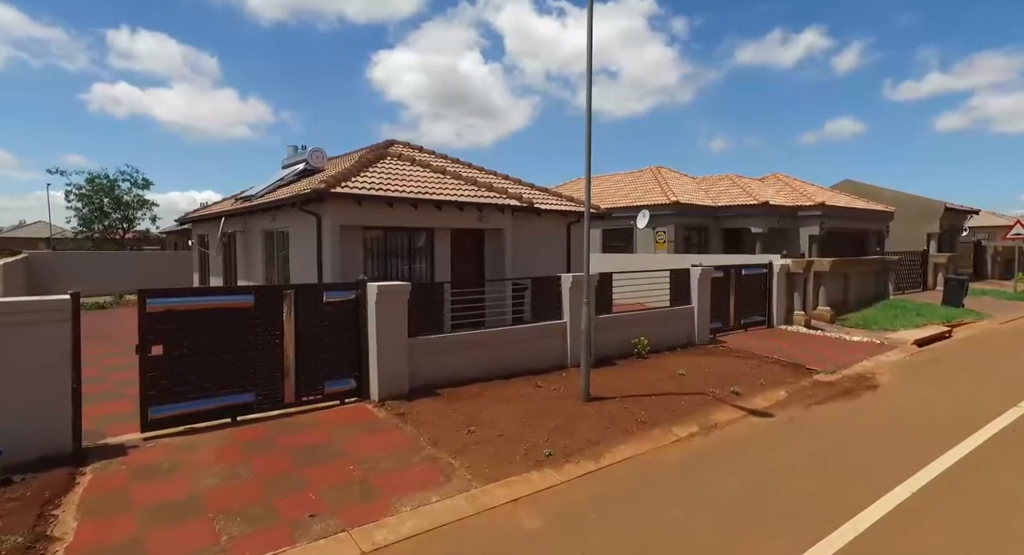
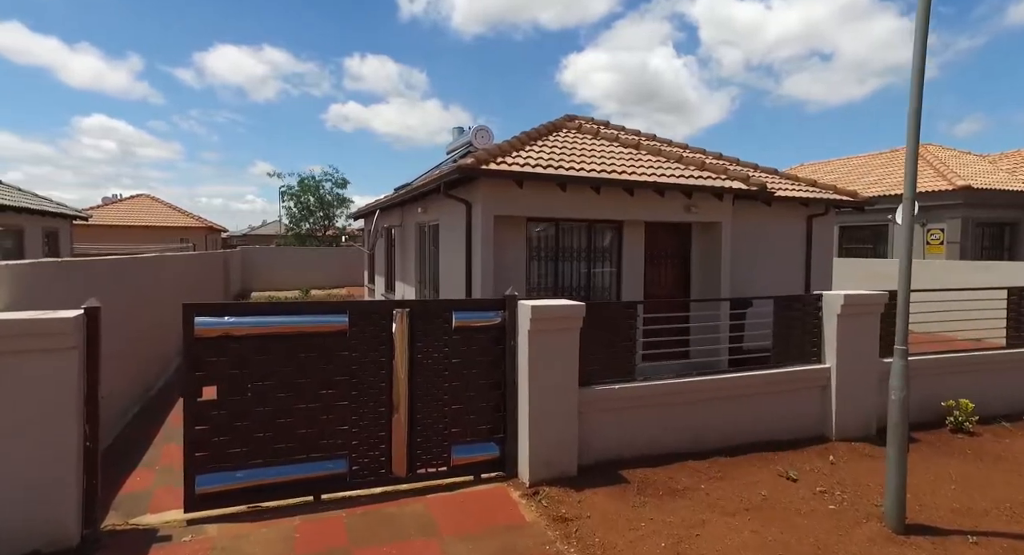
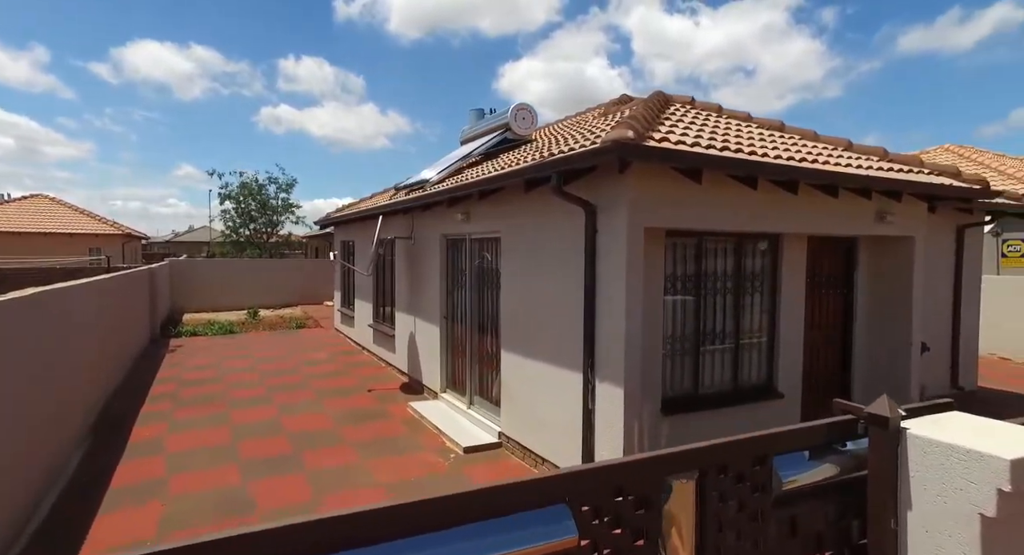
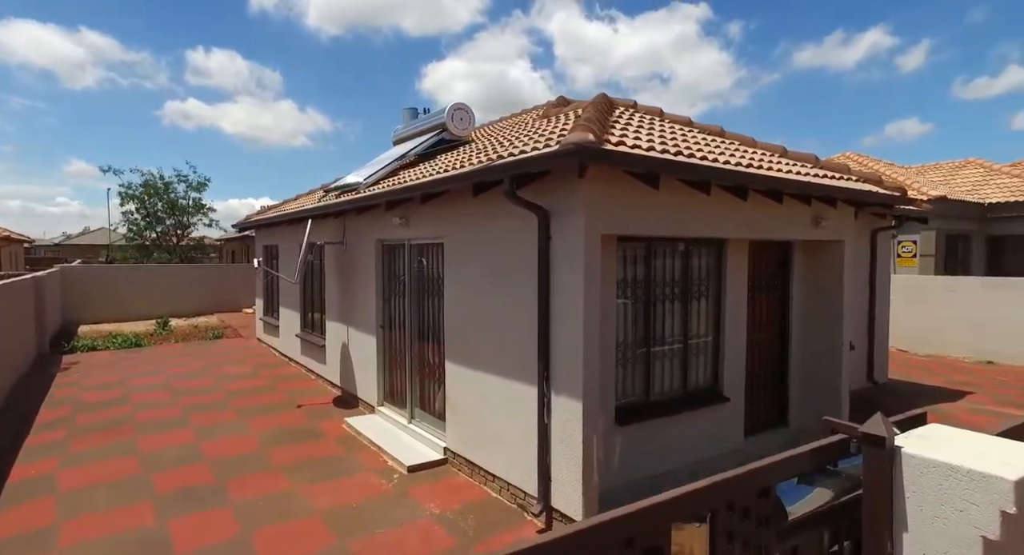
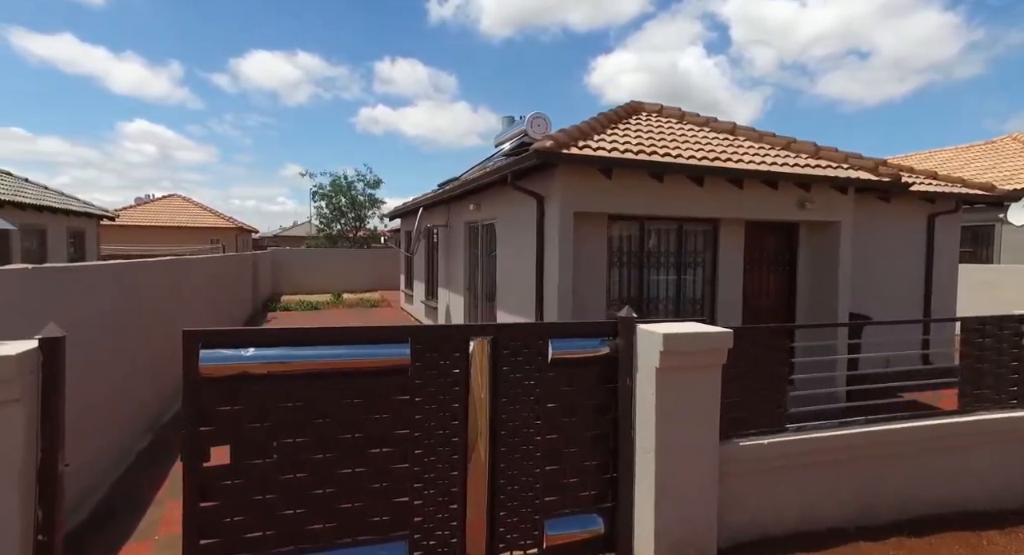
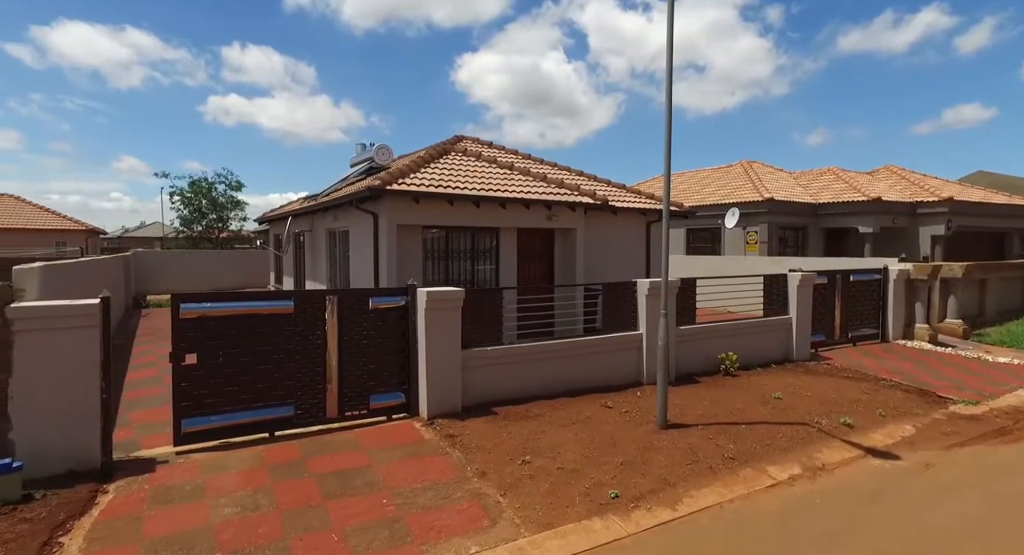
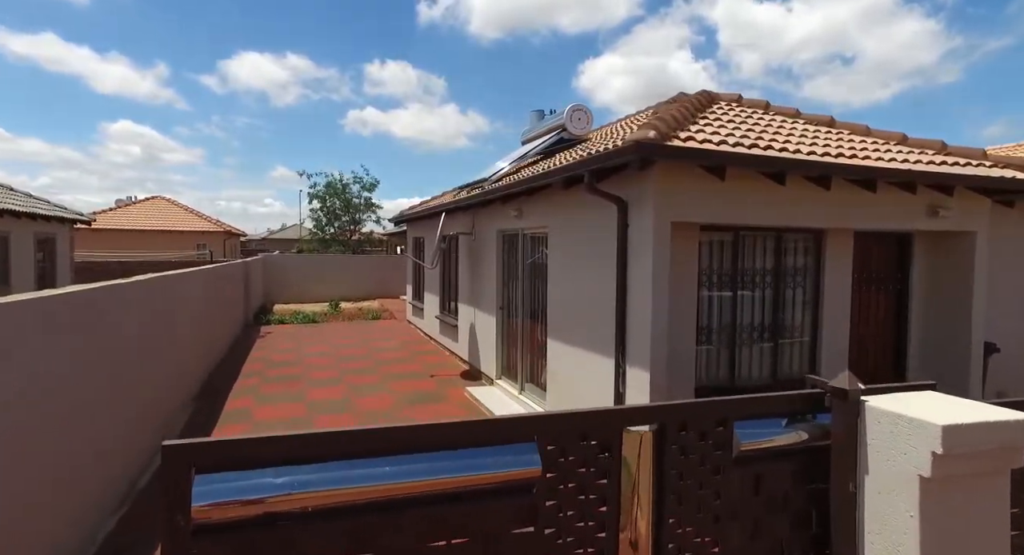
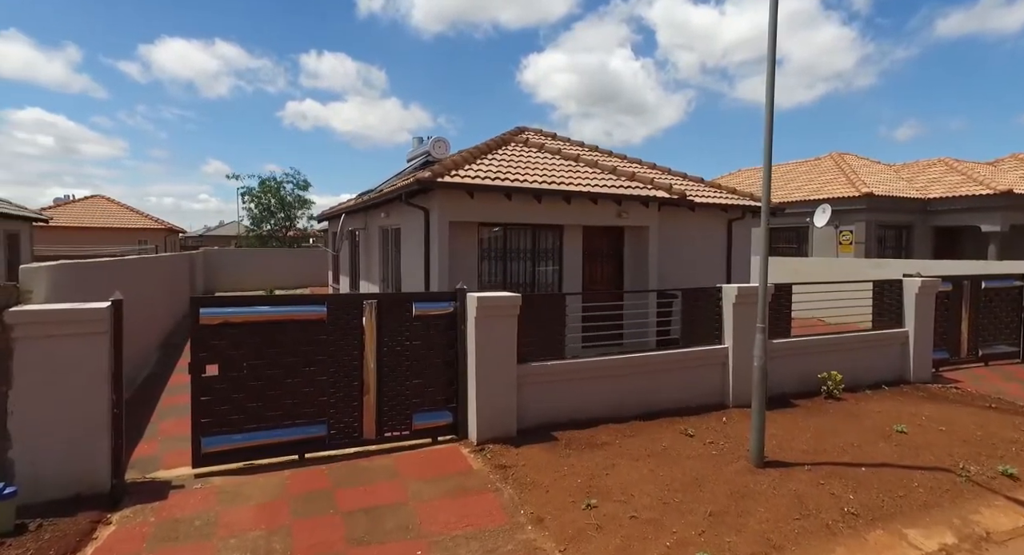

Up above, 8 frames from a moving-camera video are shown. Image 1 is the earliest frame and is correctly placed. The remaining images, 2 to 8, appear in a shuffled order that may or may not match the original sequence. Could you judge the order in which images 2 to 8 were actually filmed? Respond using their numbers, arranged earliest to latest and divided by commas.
6, 8, 2, 5, 7, 3, 4
